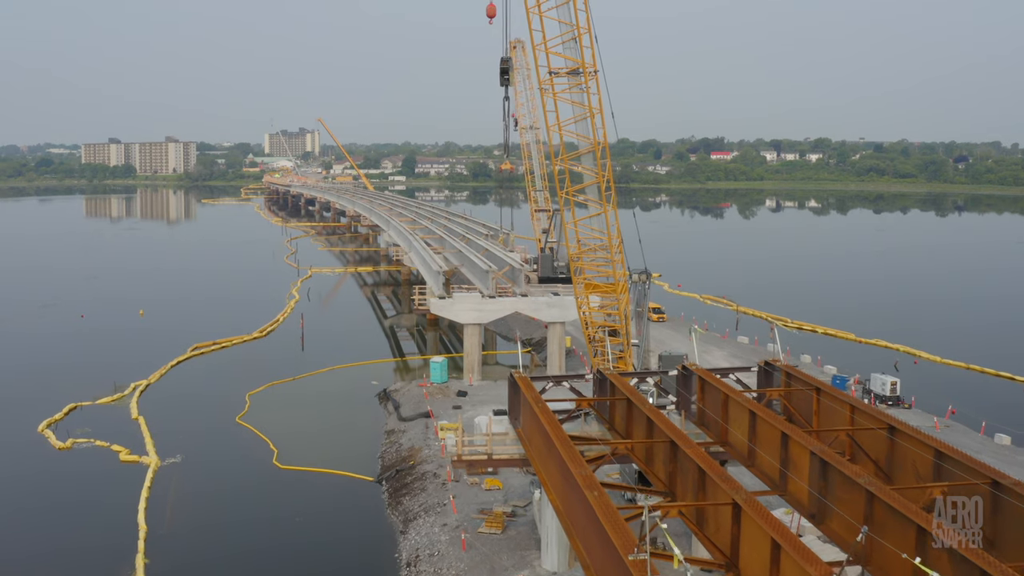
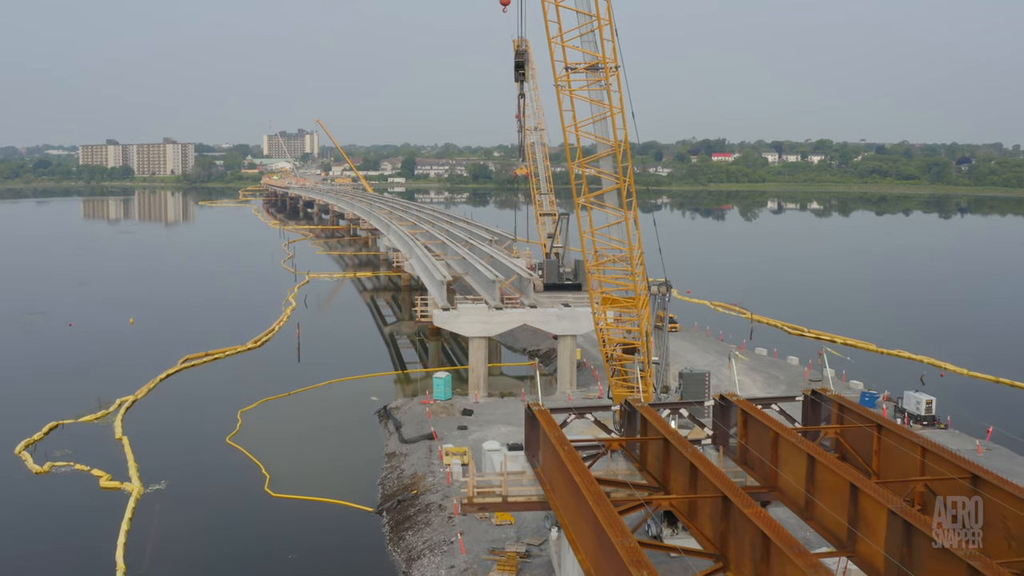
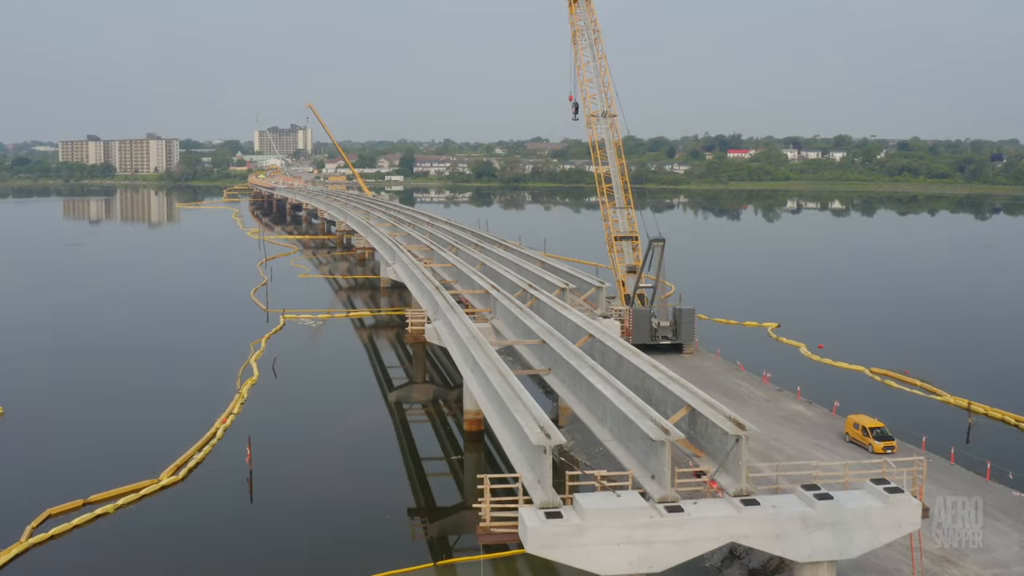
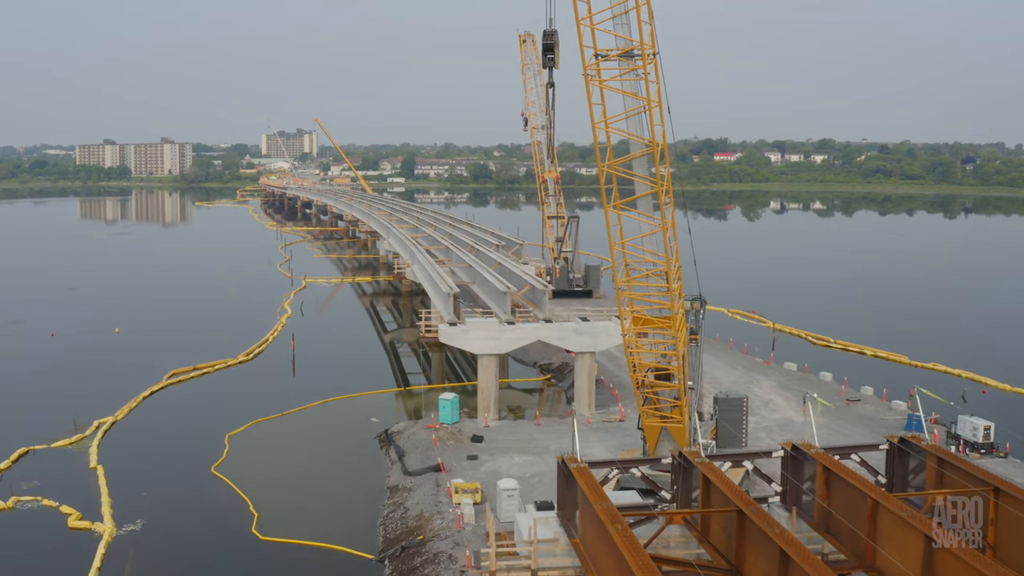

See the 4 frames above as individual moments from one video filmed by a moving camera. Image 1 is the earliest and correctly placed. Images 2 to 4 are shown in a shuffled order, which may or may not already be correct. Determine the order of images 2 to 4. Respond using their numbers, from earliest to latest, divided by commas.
2, 4, 3
